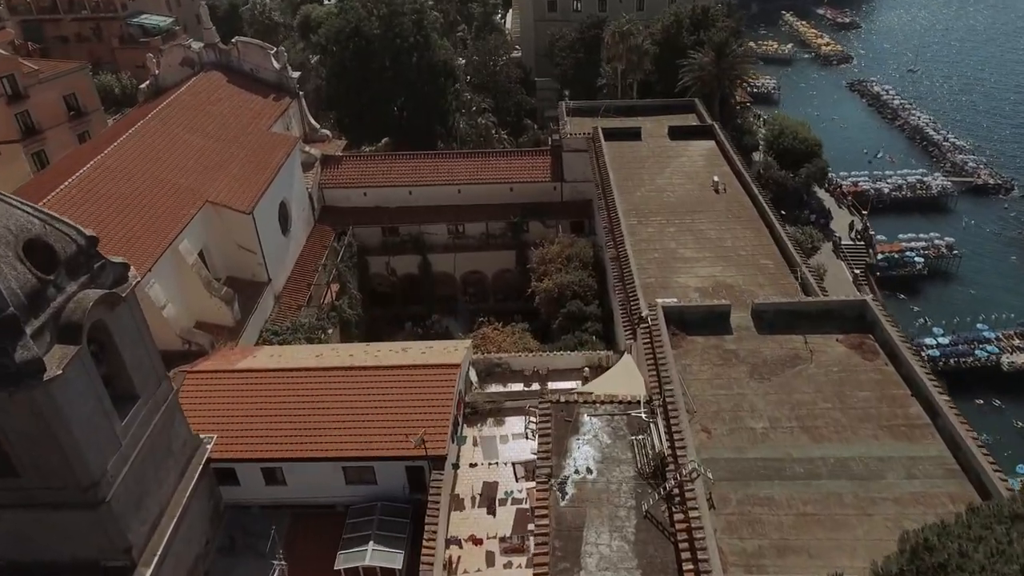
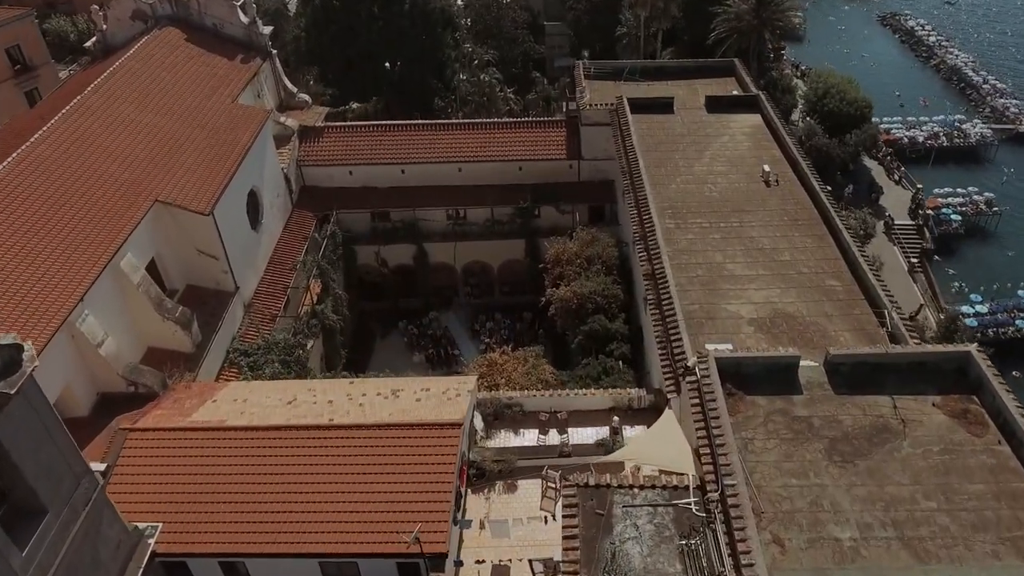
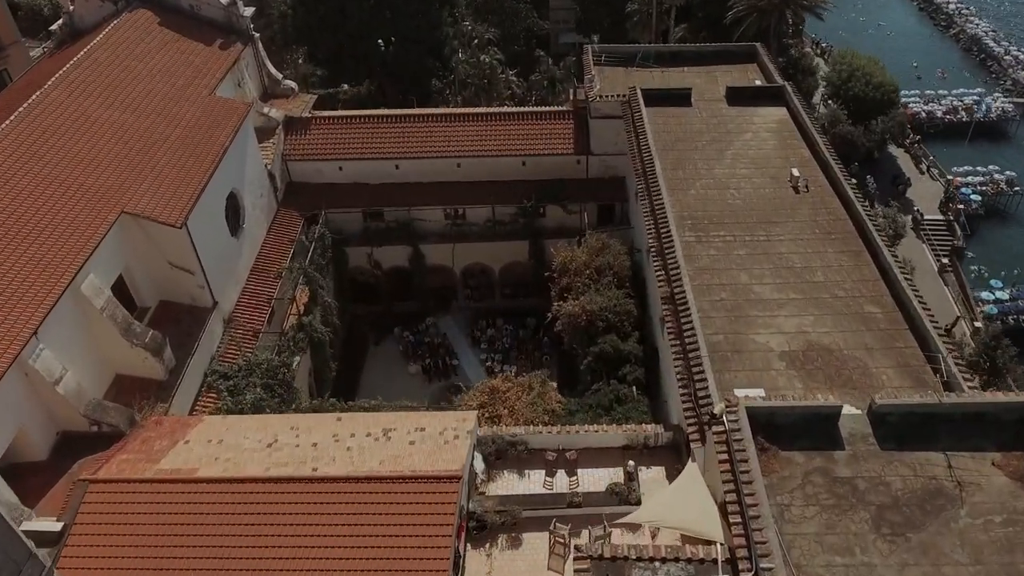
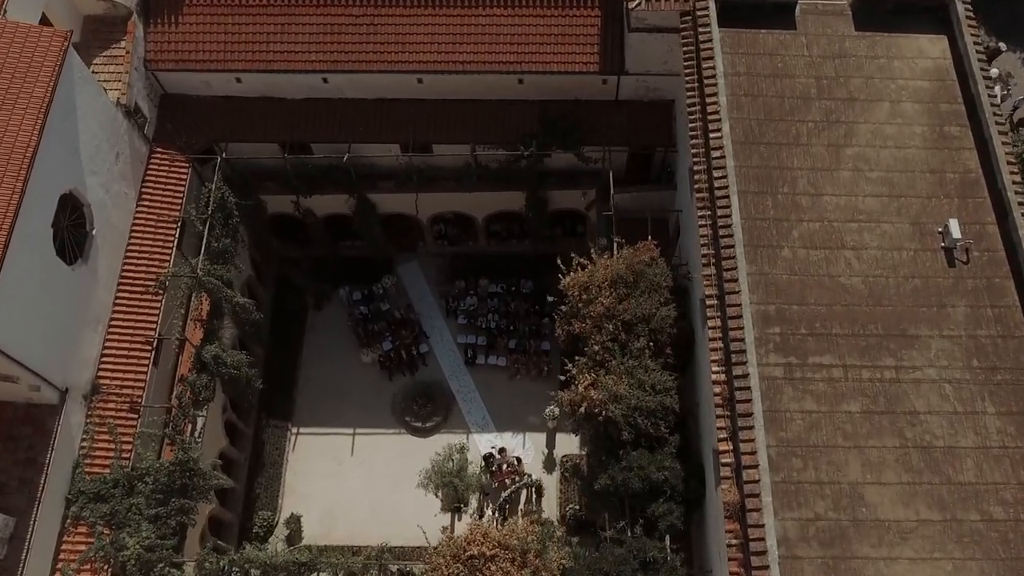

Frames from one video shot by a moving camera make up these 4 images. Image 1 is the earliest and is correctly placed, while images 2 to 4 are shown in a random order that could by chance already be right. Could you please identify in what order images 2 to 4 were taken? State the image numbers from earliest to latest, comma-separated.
2, 3, 4
